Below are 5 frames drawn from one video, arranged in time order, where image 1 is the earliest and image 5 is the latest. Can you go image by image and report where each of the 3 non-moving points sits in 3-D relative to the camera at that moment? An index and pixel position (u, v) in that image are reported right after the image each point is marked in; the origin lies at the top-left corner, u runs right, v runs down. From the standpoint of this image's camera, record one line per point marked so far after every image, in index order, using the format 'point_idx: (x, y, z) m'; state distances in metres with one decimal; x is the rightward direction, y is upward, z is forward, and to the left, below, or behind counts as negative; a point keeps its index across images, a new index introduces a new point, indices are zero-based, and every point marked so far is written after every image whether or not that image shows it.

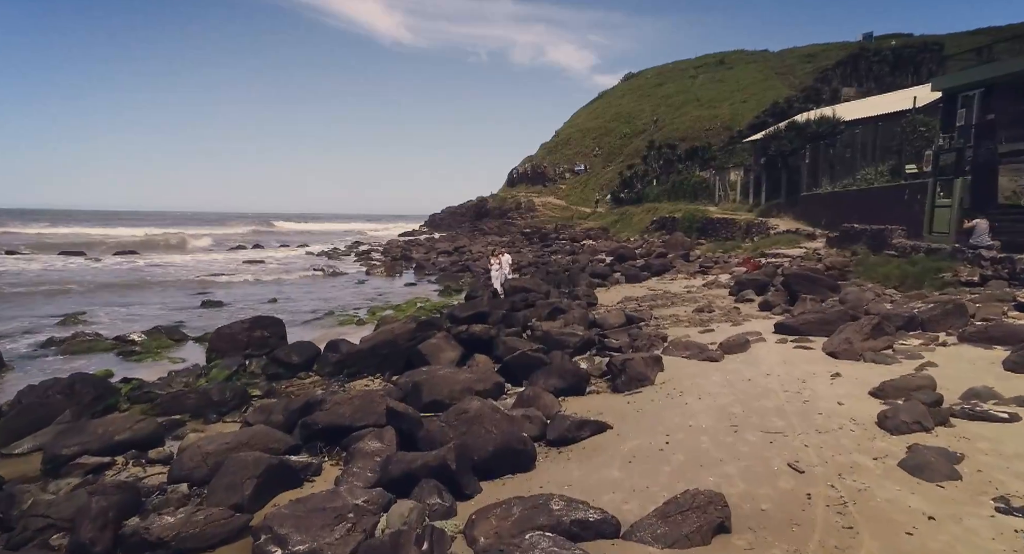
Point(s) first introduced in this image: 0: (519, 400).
0: (+0.1, -1.6, +7.9) m
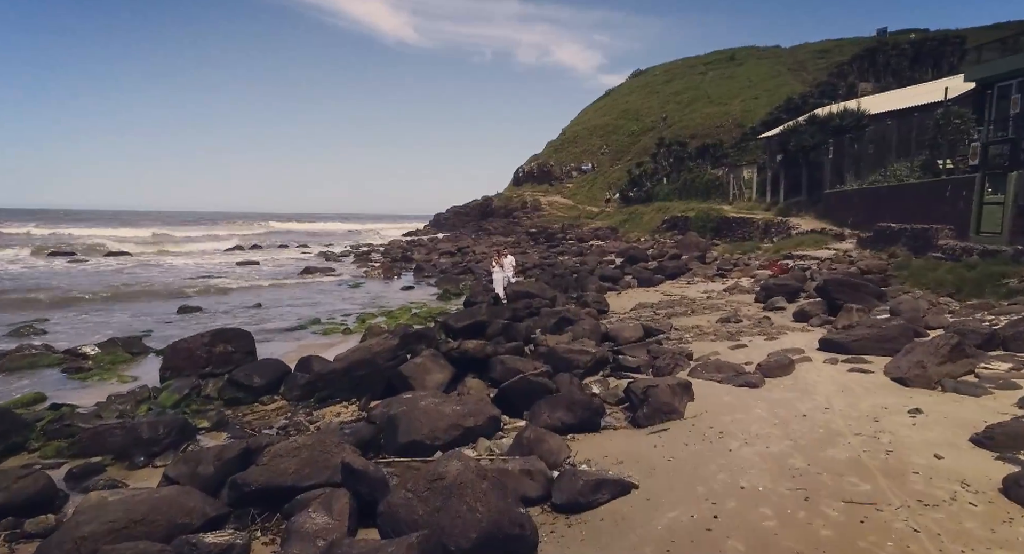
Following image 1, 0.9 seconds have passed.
0: (+0.1, -1.7, +6.3) m
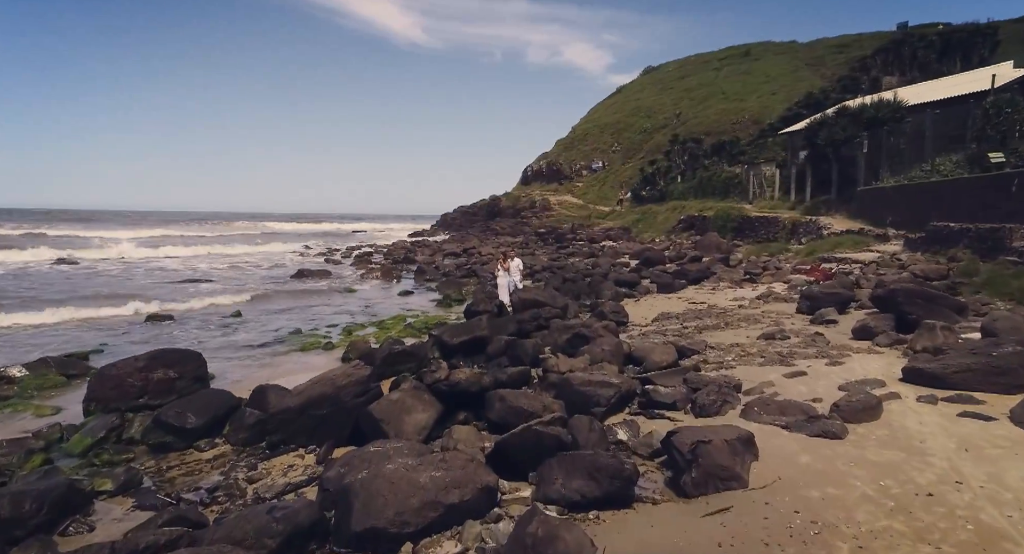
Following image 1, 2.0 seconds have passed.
0: (0.0, -1.9, +4.3) m
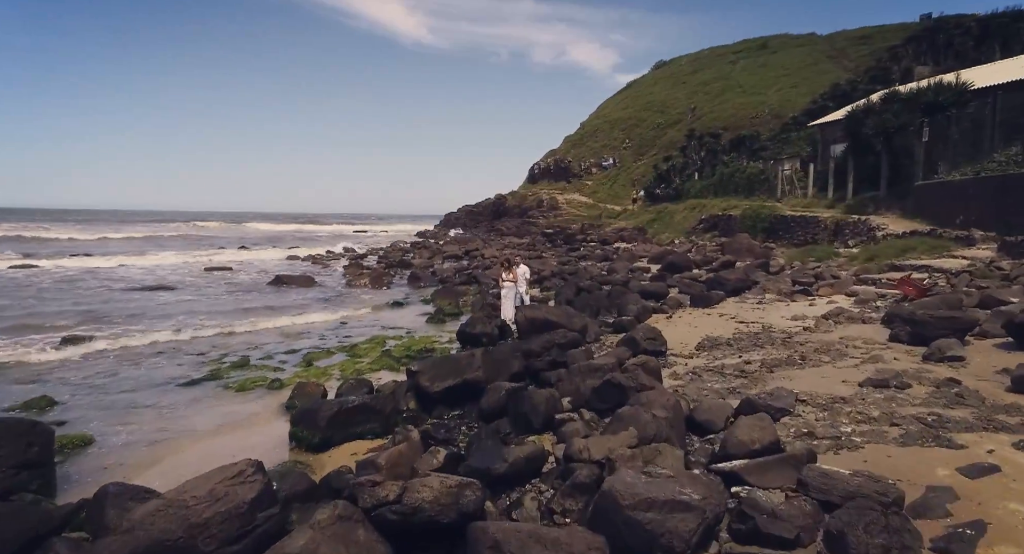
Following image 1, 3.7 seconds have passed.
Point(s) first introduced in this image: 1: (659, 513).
0: (0.0, -2.2, +1.1) m
1: (+1.0, -1.7, +4.4) m
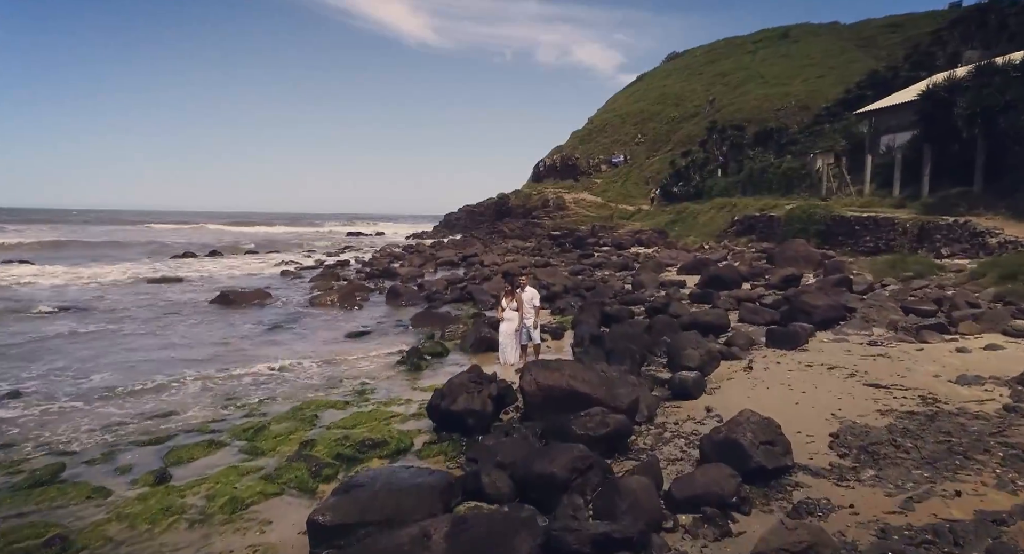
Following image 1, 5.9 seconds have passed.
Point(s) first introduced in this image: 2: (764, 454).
0: (0.0, -2.7, -4.0) m
1: (+1.0, -2.2, -0.7) m
2: (+2.5, -1.7, +6.1) m
